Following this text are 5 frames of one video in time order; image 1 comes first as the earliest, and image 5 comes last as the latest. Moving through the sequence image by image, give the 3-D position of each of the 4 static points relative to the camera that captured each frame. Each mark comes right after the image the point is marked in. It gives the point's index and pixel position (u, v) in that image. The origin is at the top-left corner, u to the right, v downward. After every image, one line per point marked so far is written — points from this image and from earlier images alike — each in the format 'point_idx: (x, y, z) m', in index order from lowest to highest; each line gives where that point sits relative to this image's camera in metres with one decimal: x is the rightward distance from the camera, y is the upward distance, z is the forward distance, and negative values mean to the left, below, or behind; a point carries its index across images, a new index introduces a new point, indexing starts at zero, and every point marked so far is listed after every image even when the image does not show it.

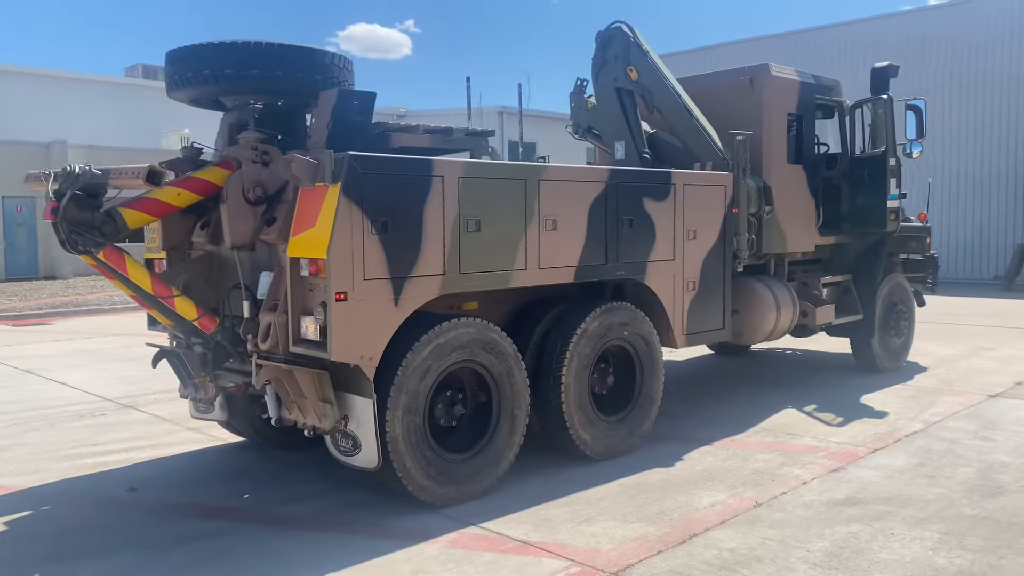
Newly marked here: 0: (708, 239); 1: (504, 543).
0: (+1.4, +0.4, +6.3) m
1: (0.0, -1.2, +4.2) m
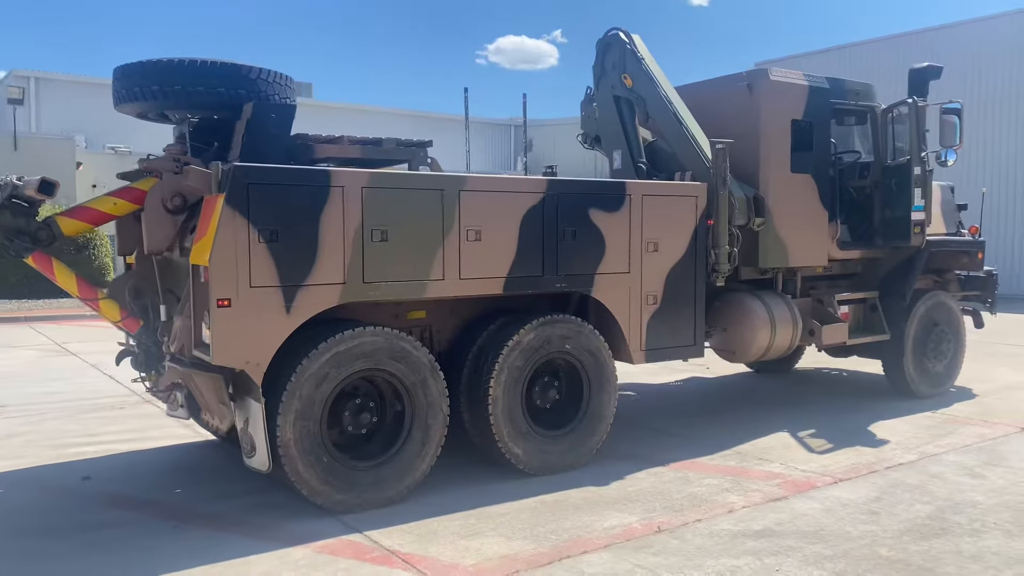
0: (+1.1, +0.3, +6.0) m
1: (-0.7, -1.3, +4.2) m
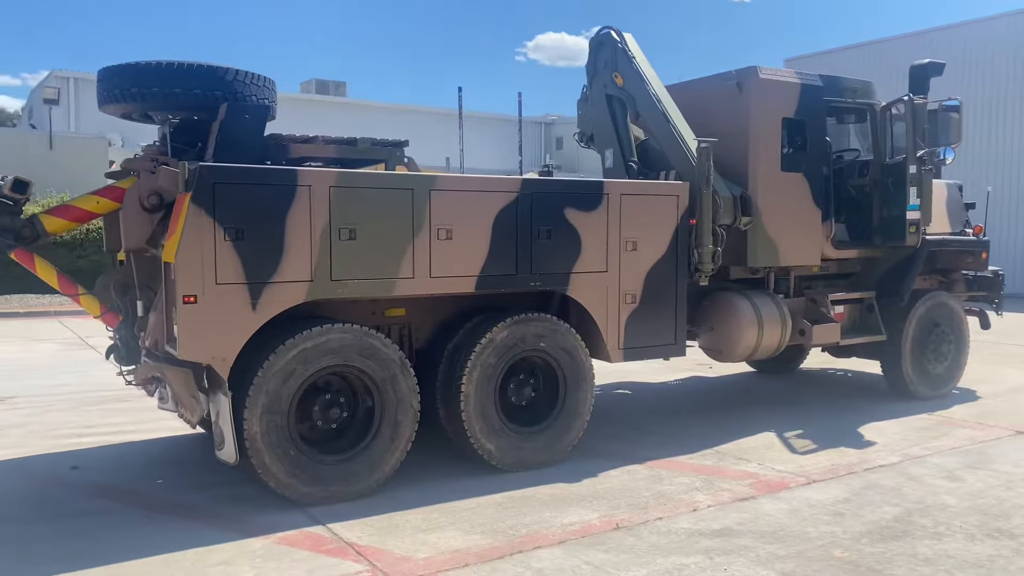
0: (+1.0, +0.3, +6.0) m
1: (-0.9, -1.3, +4.3) m
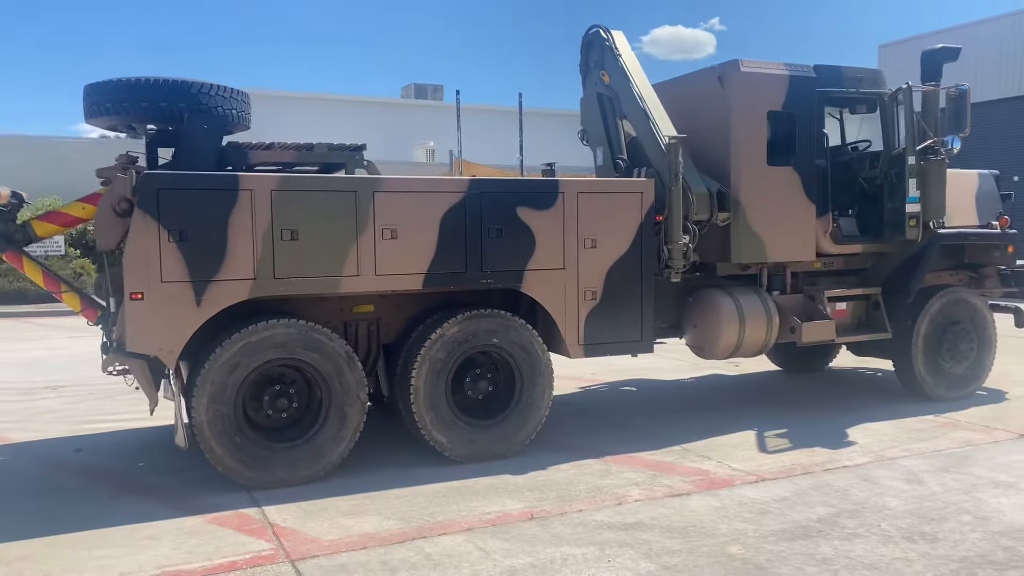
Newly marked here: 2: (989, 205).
0: (+0.7, +0.3, +6.1) m
1: (-1.4, -1.3, +4.6) m
2: (+4.6, +0.8, +8.4) m
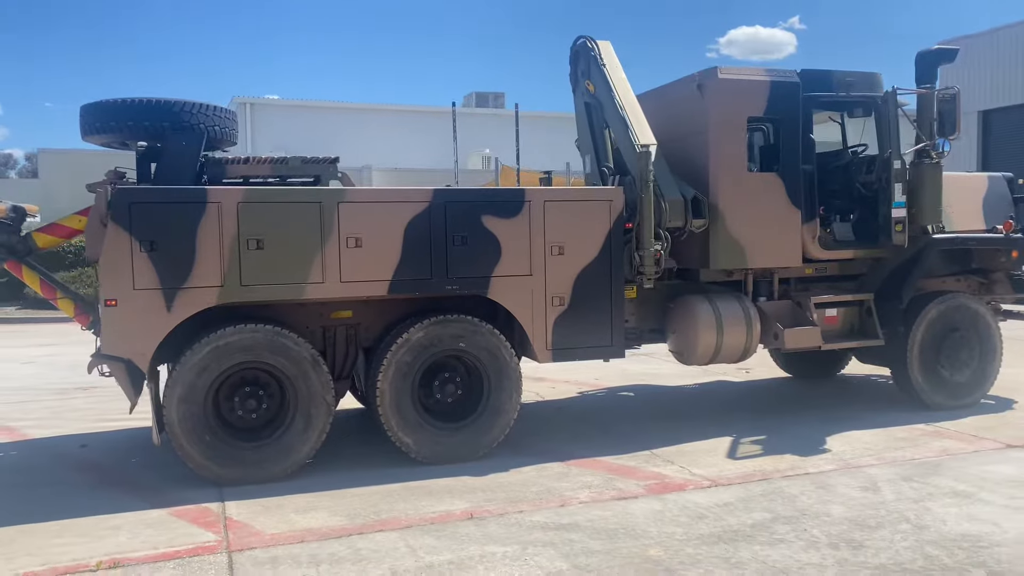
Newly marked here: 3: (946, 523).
0: (+0.5, +0.2, +6.2) m
1: (-1.7, -1.3, +4.9) m
2: (+4.6, +0.8, +8.2) m
3: (+2.3, -1.3, +4.6) m
